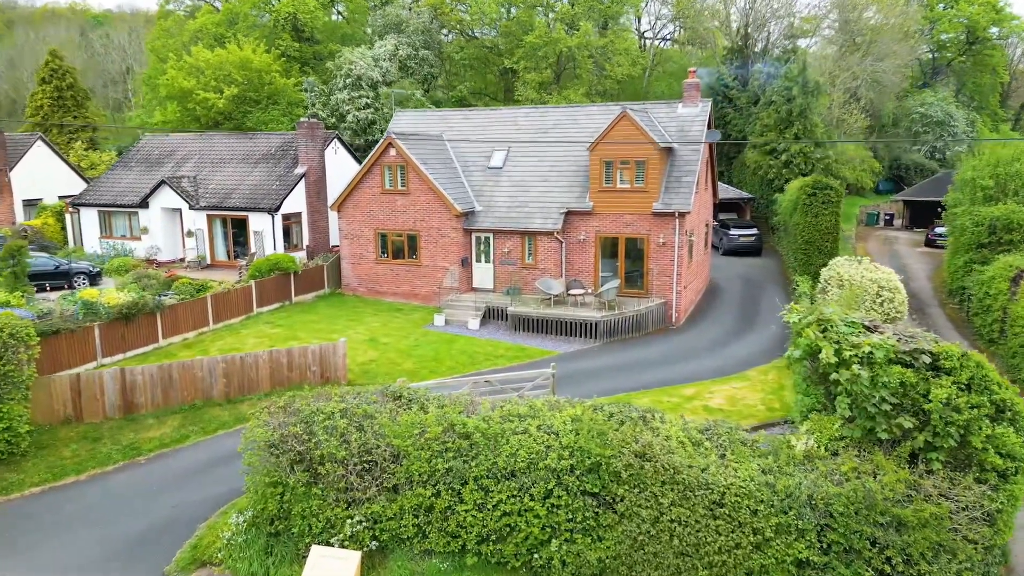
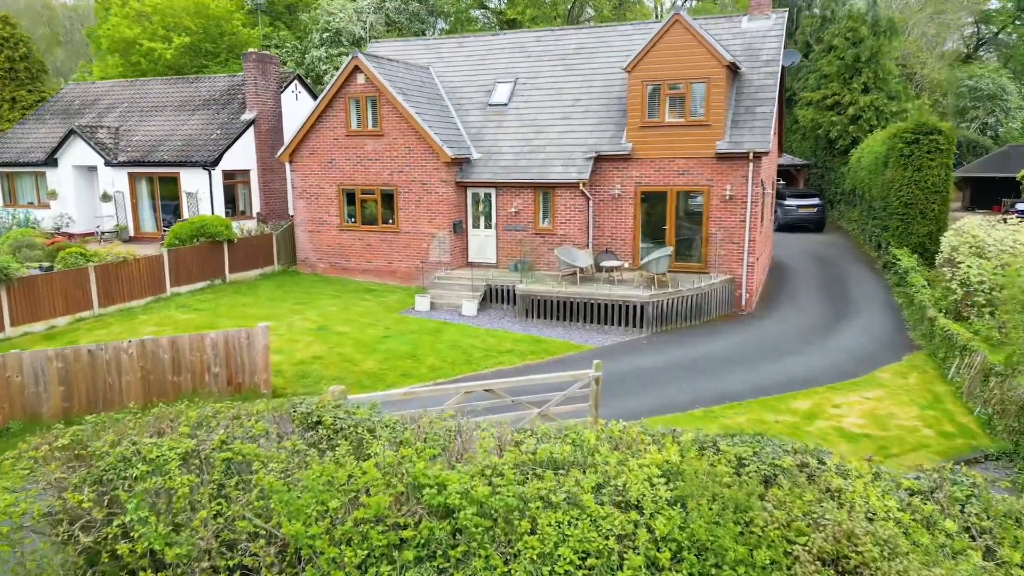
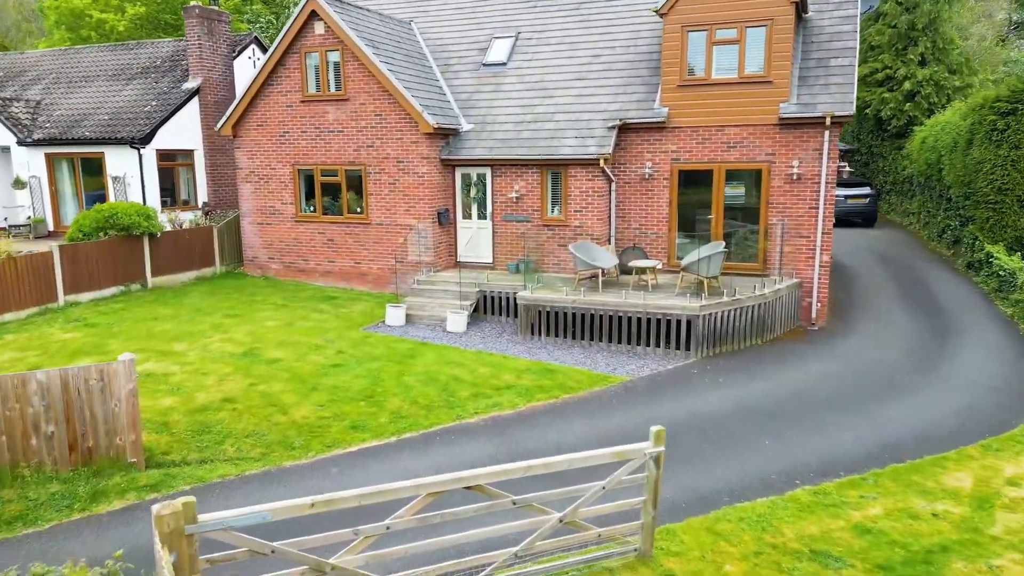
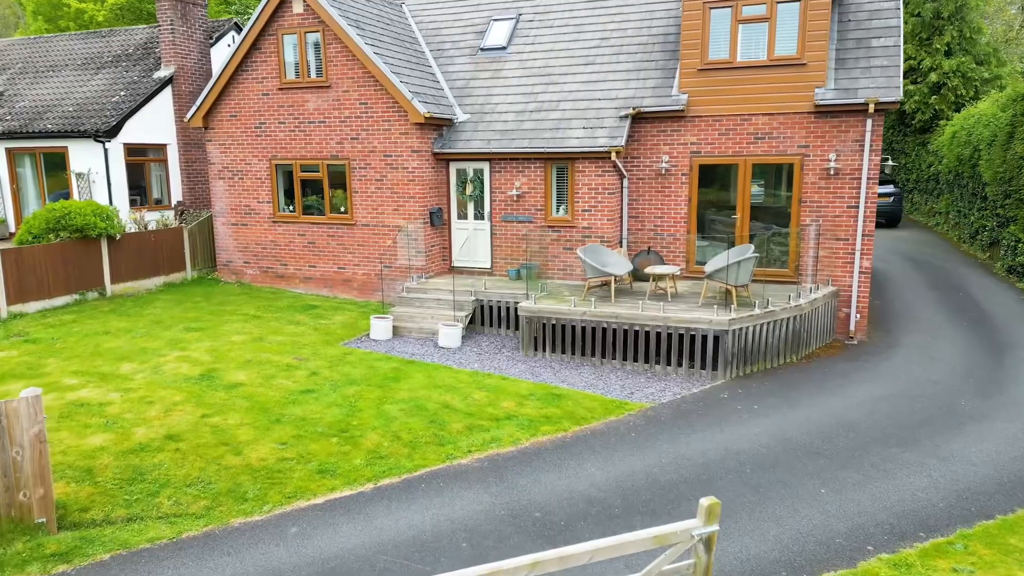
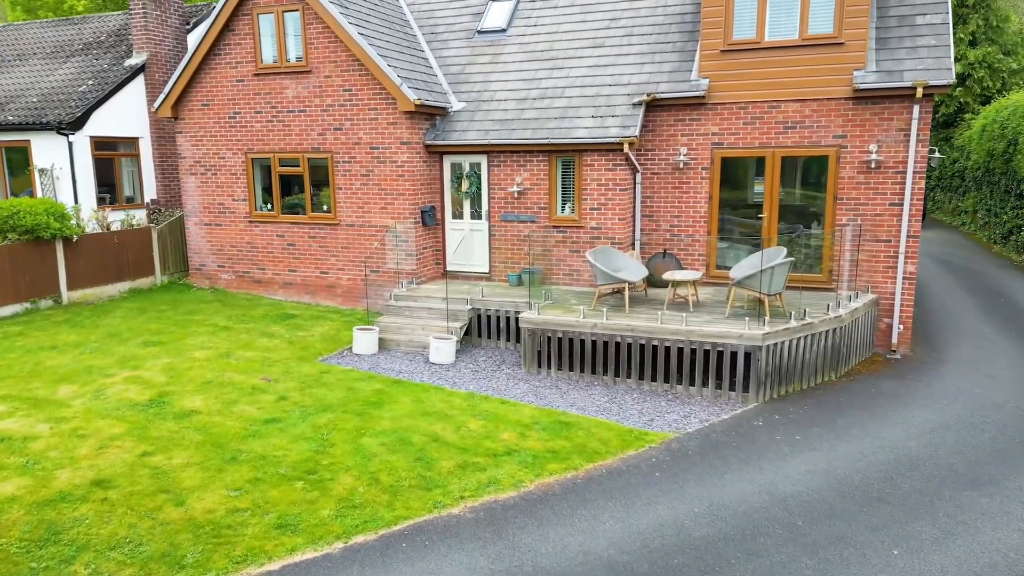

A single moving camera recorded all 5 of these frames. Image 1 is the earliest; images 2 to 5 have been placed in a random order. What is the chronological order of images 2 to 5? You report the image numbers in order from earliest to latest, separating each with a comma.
2, 3, 4, 5
